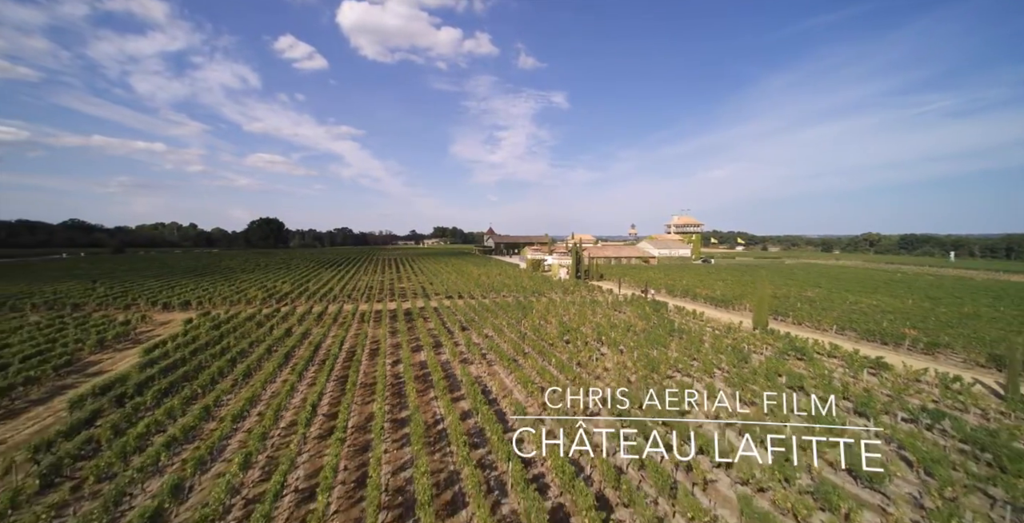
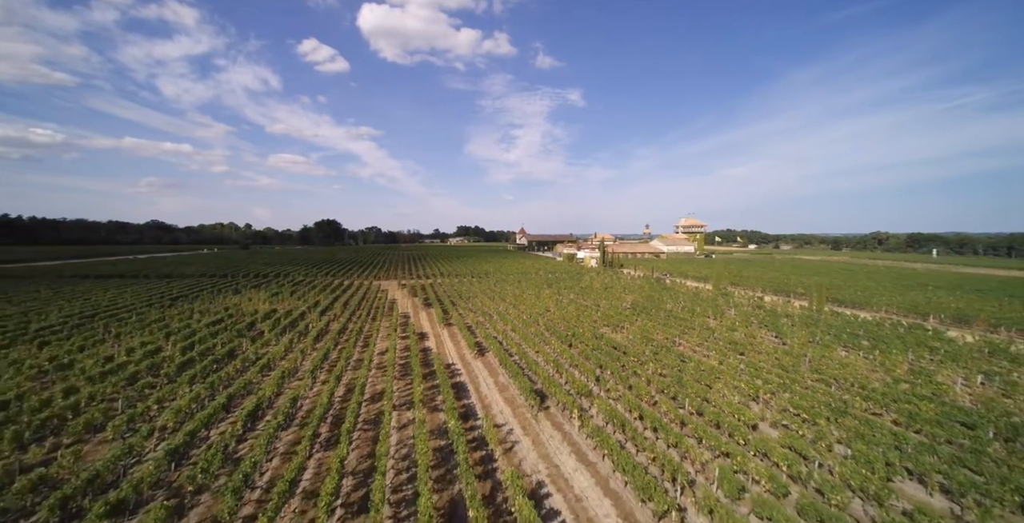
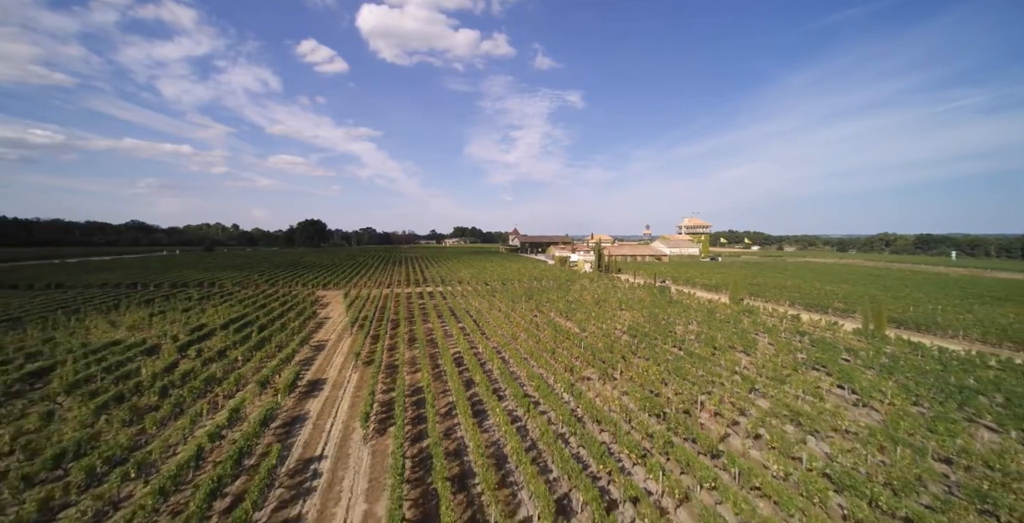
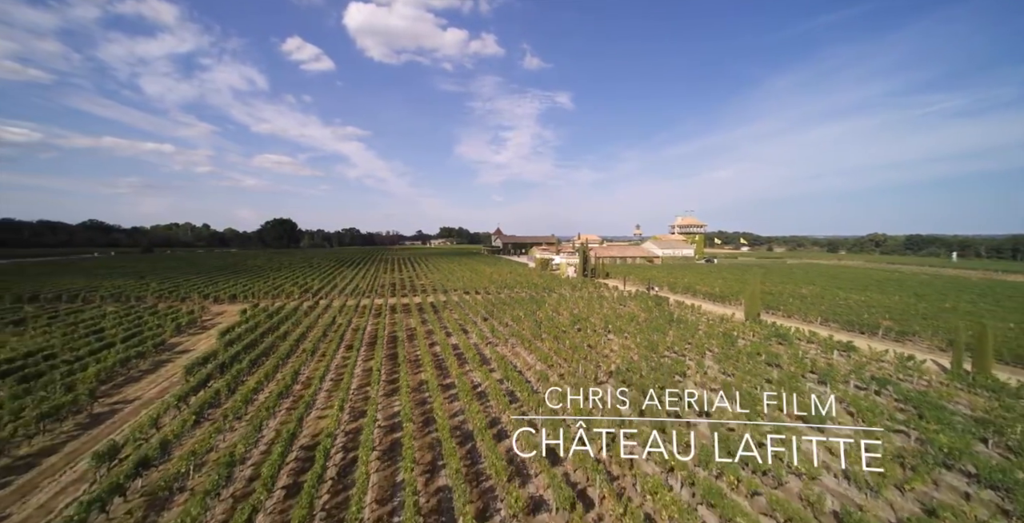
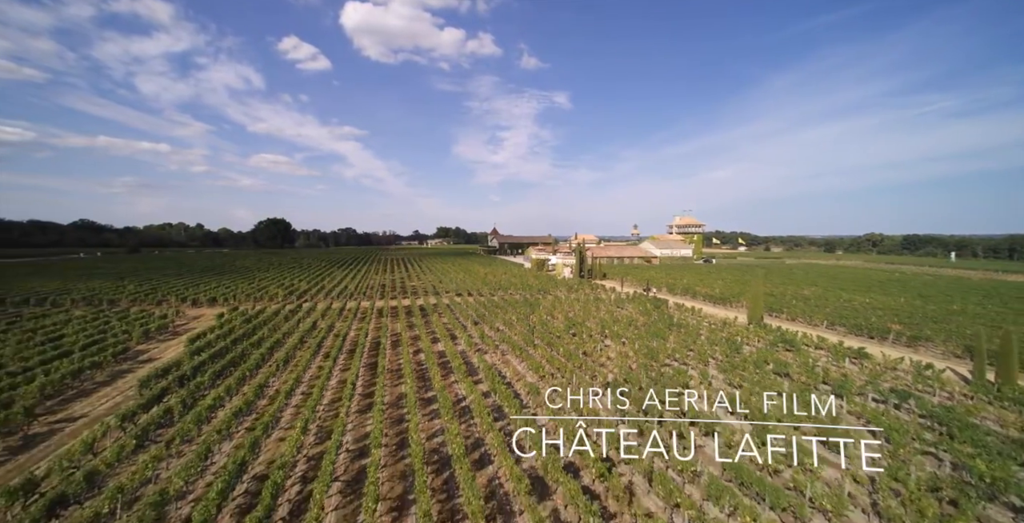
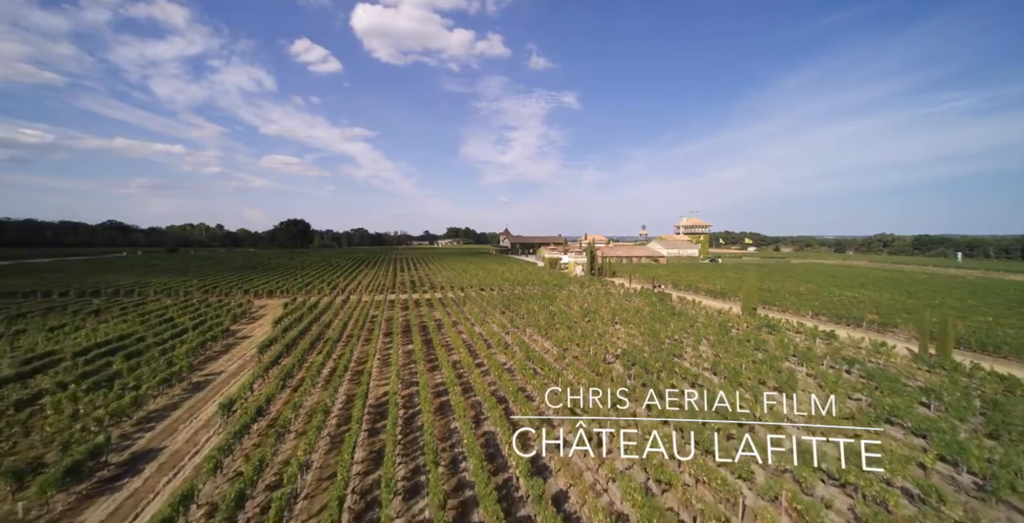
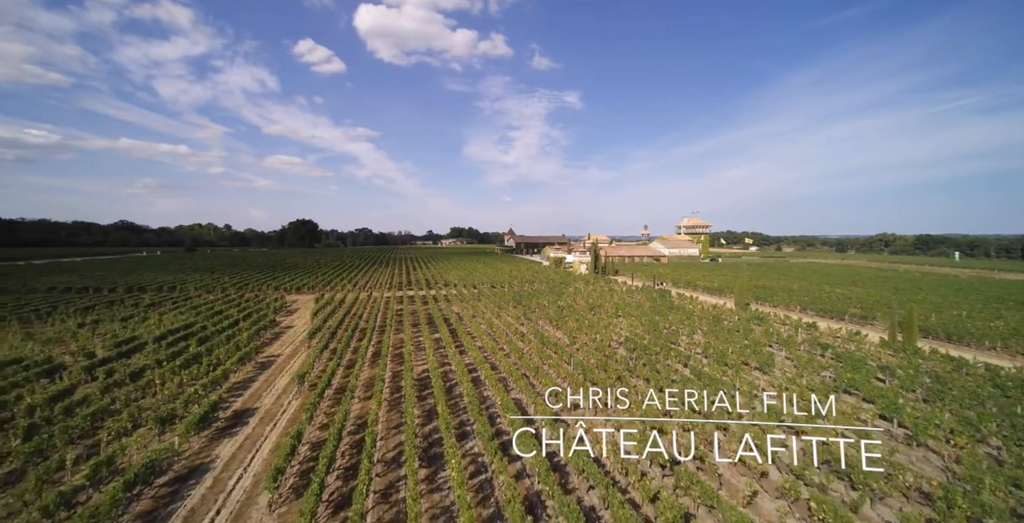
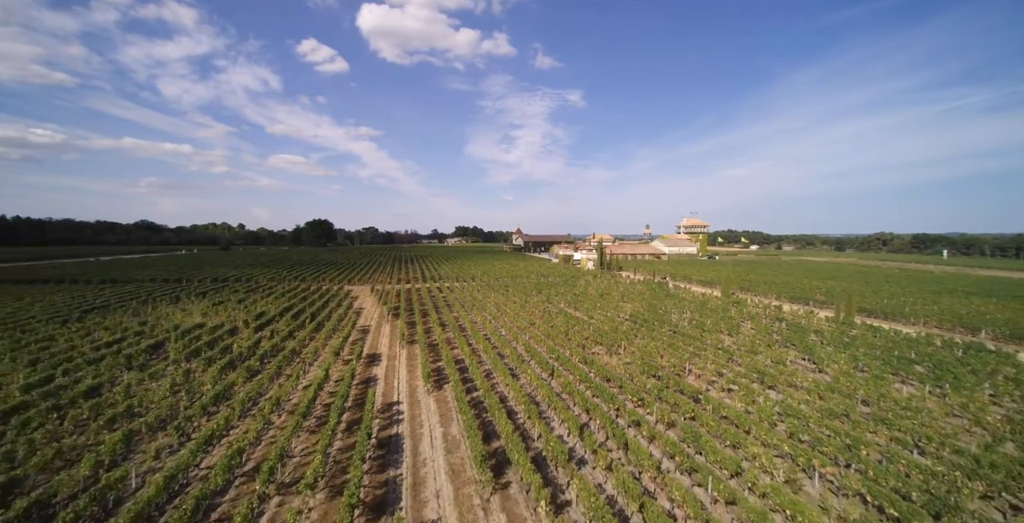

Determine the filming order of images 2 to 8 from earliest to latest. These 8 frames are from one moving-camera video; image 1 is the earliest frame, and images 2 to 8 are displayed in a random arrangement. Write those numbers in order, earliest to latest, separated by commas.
5, 4, 6, 7, 3, 8, 2
